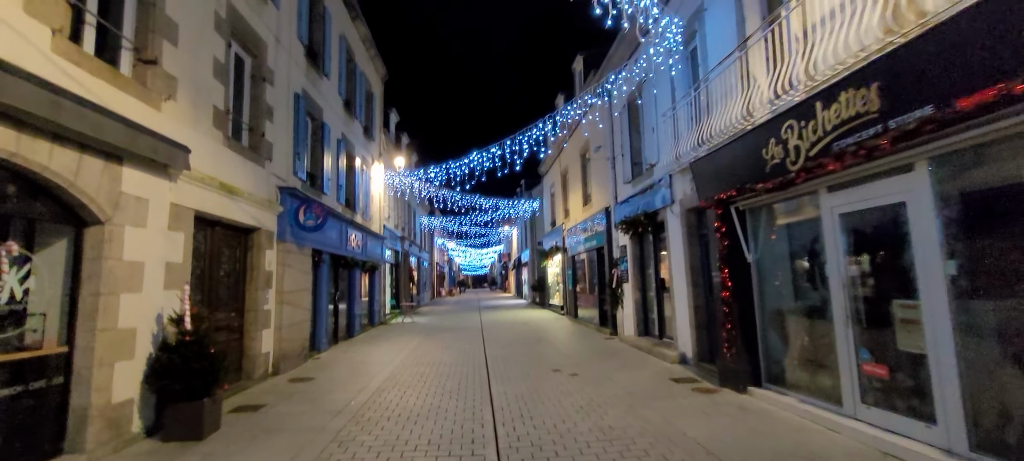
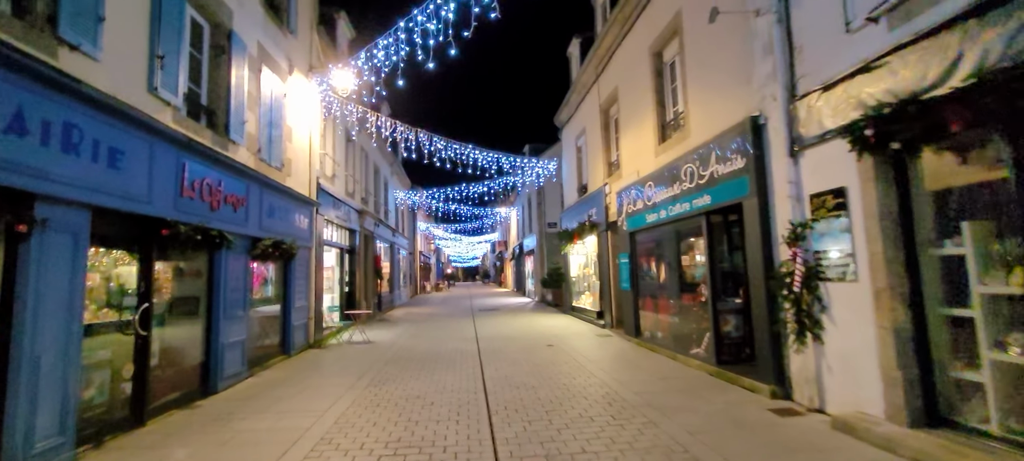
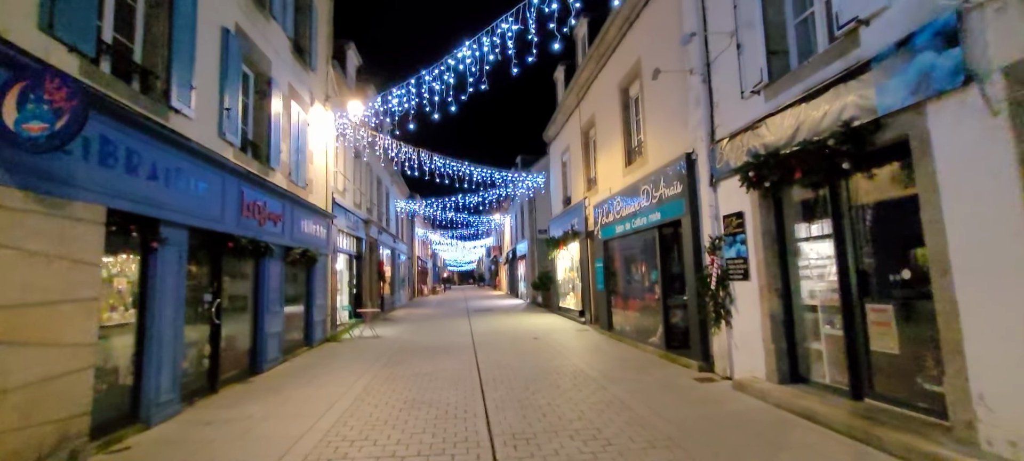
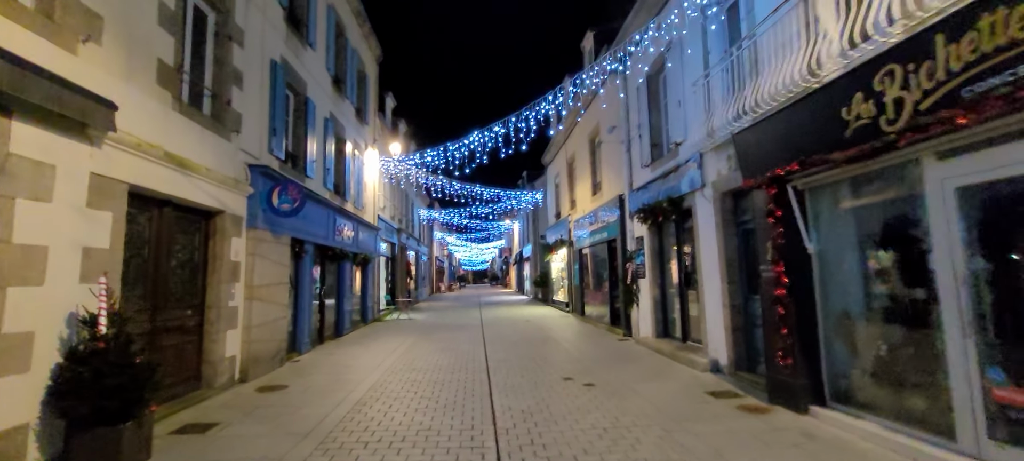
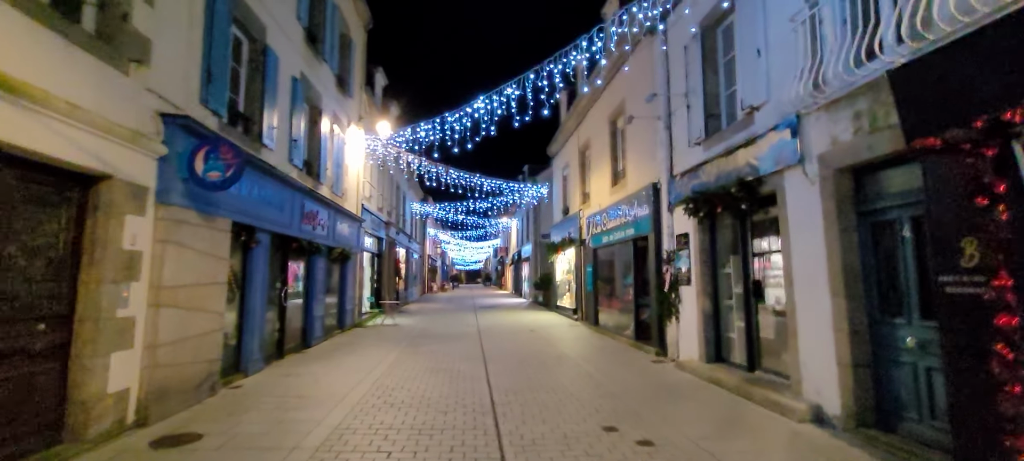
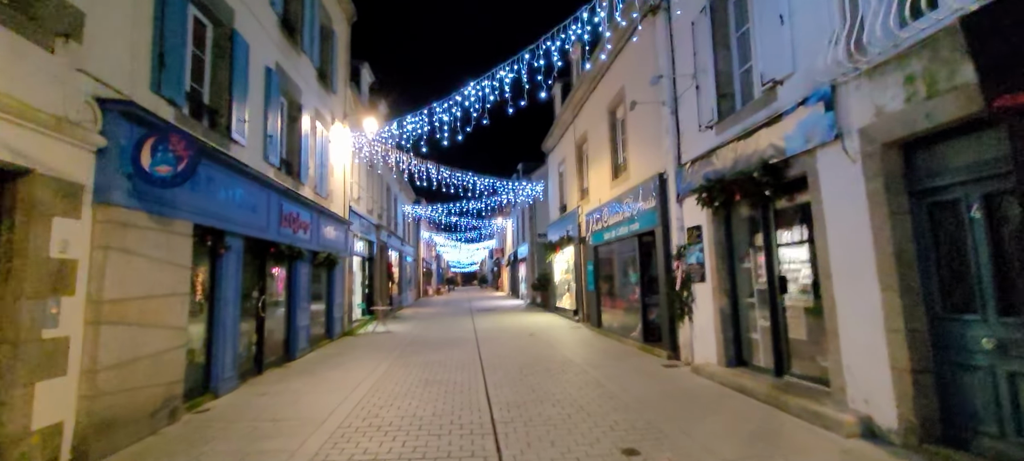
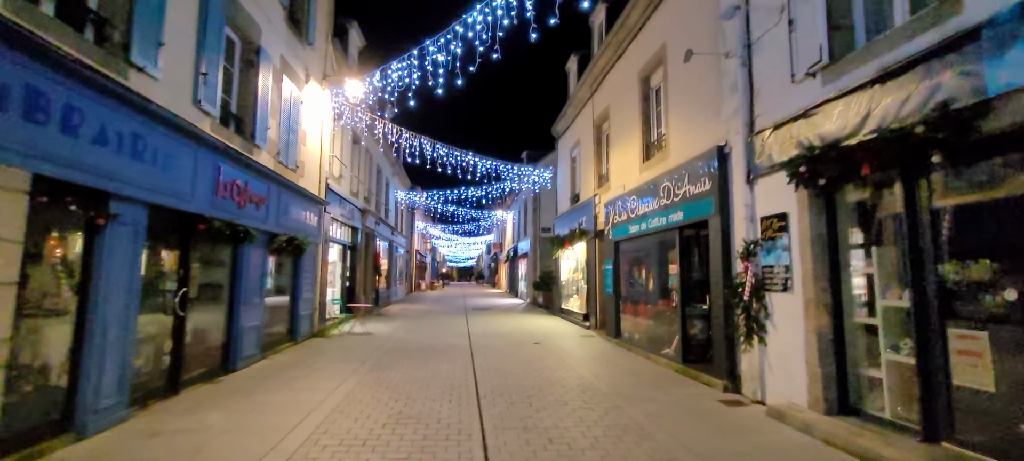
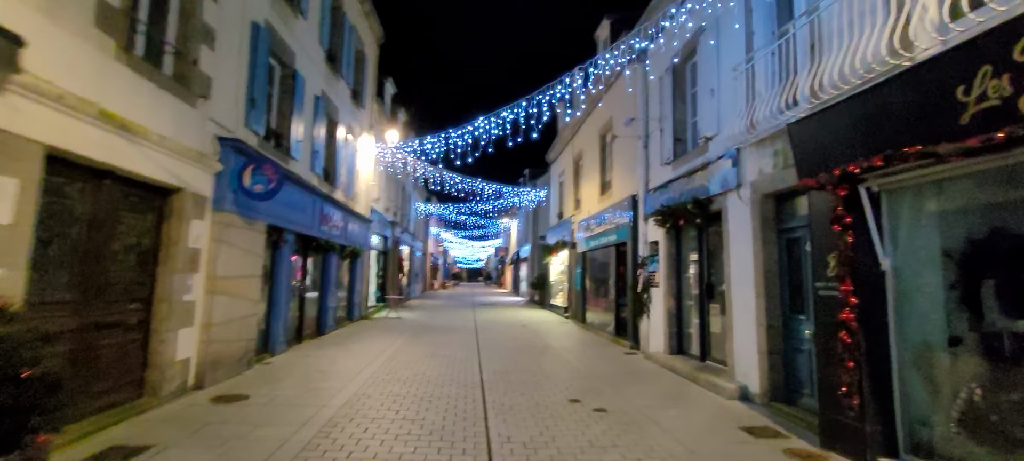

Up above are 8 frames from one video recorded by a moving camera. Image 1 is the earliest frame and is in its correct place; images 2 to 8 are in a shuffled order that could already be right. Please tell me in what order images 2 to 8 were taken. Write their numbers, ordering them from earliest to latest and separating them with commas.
4, 8, 5, 6, 3, 7, 2
